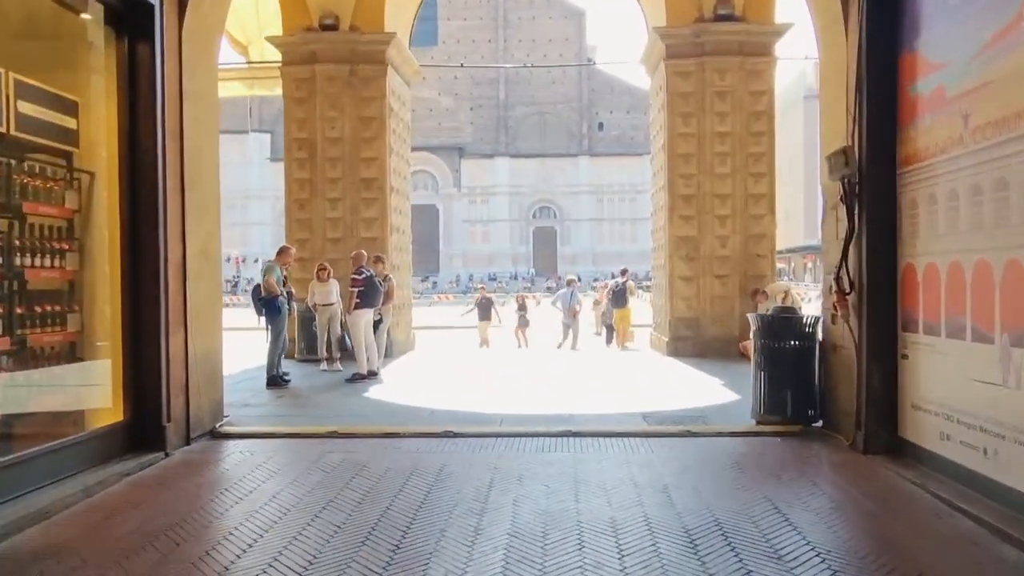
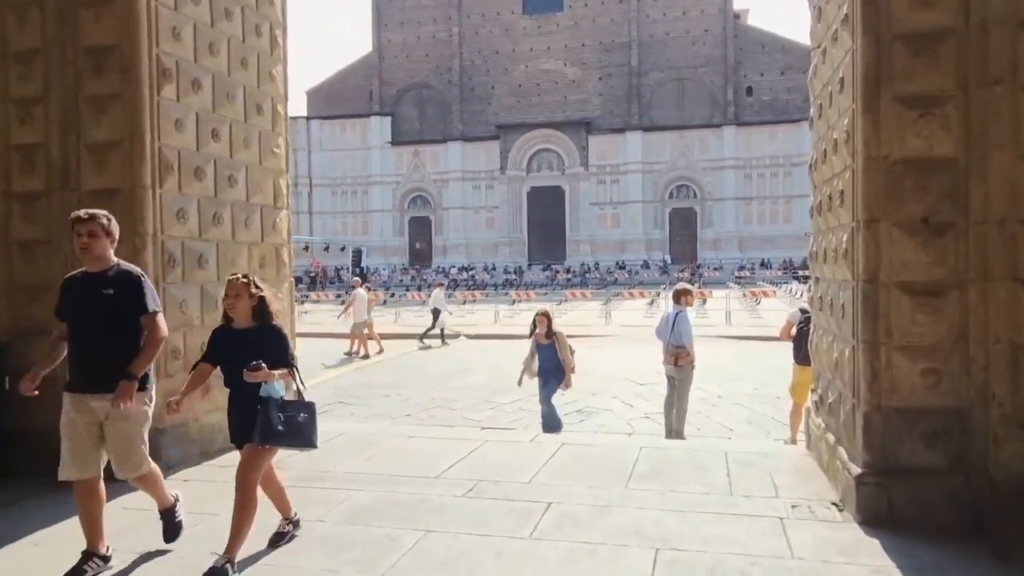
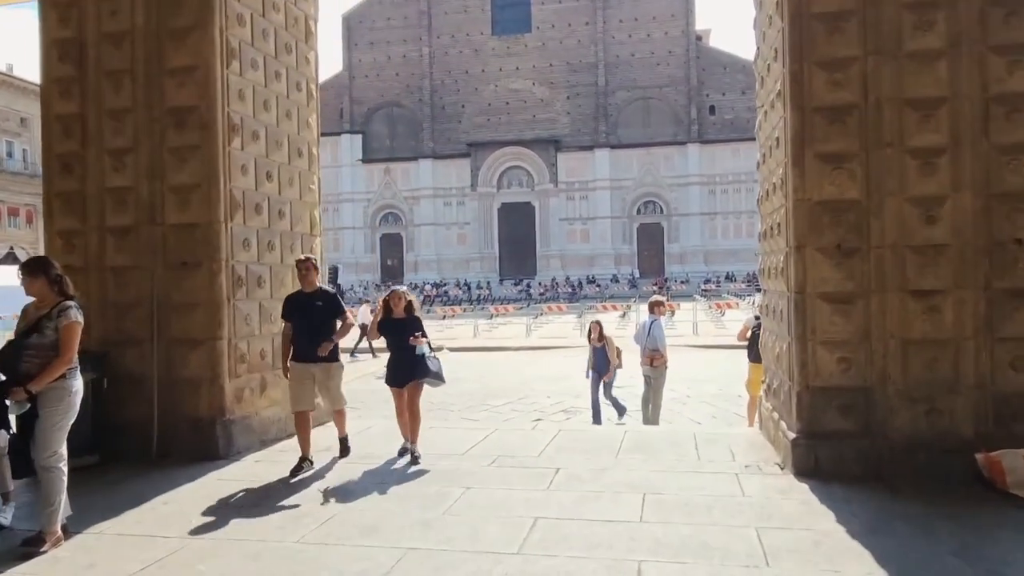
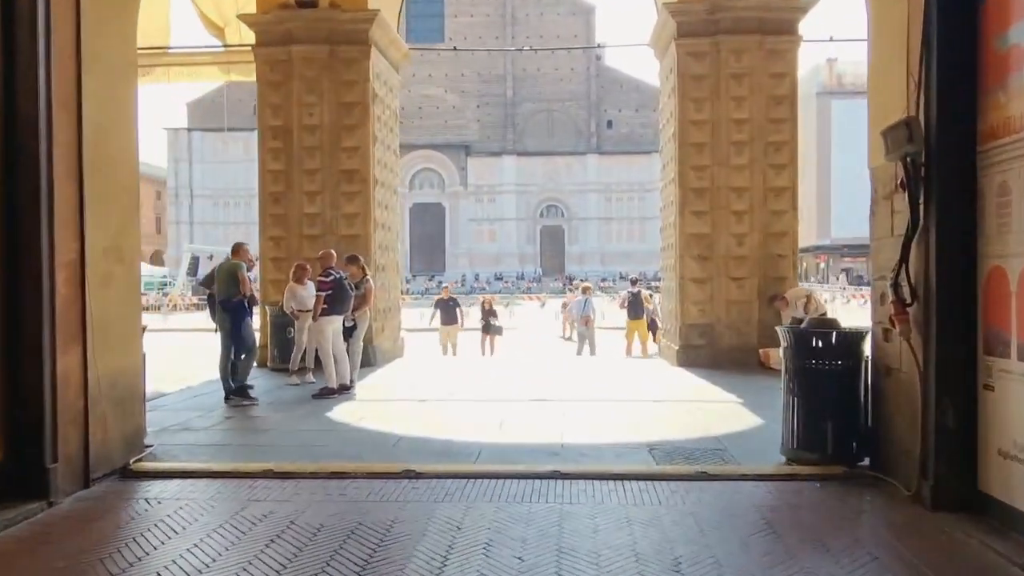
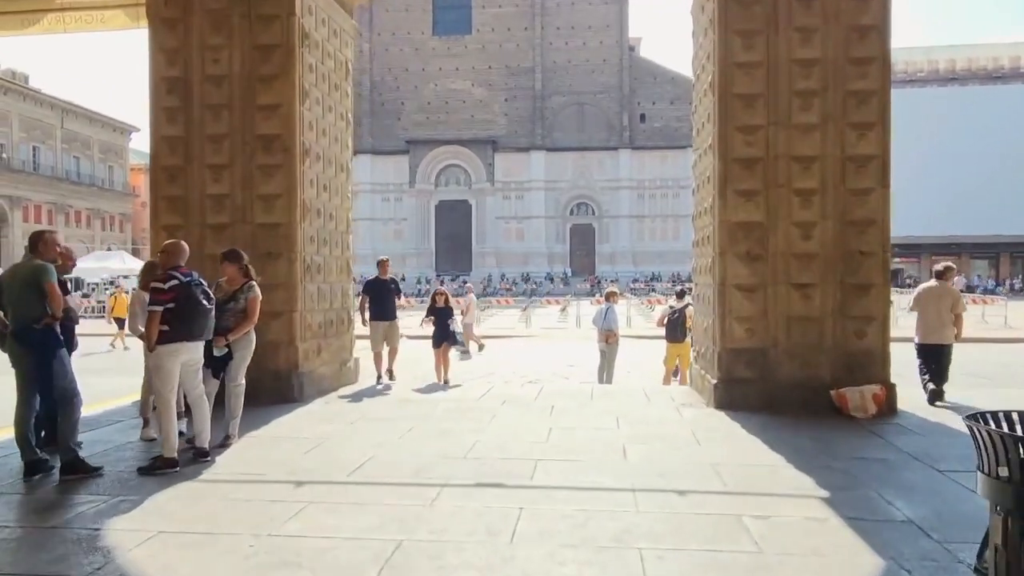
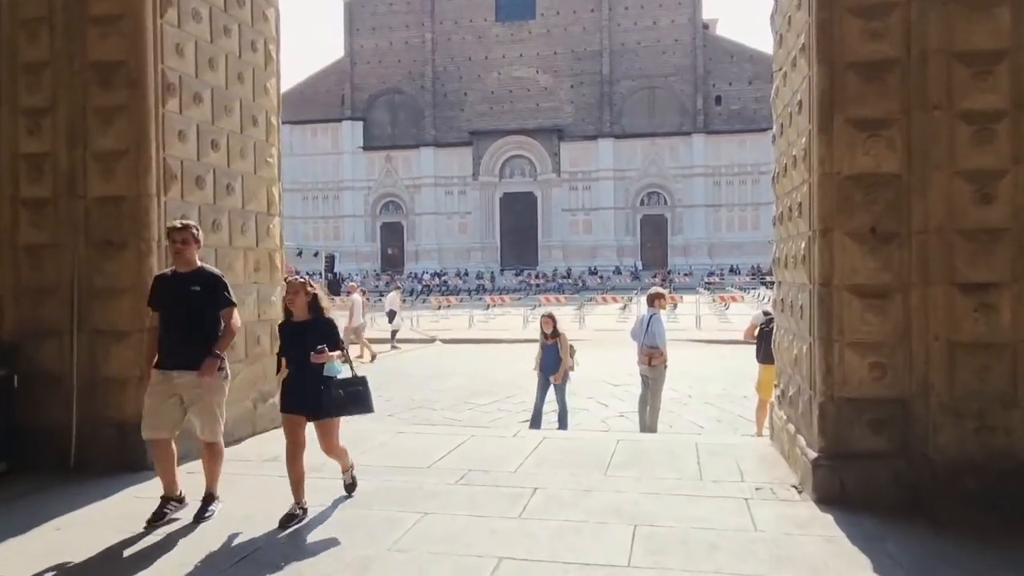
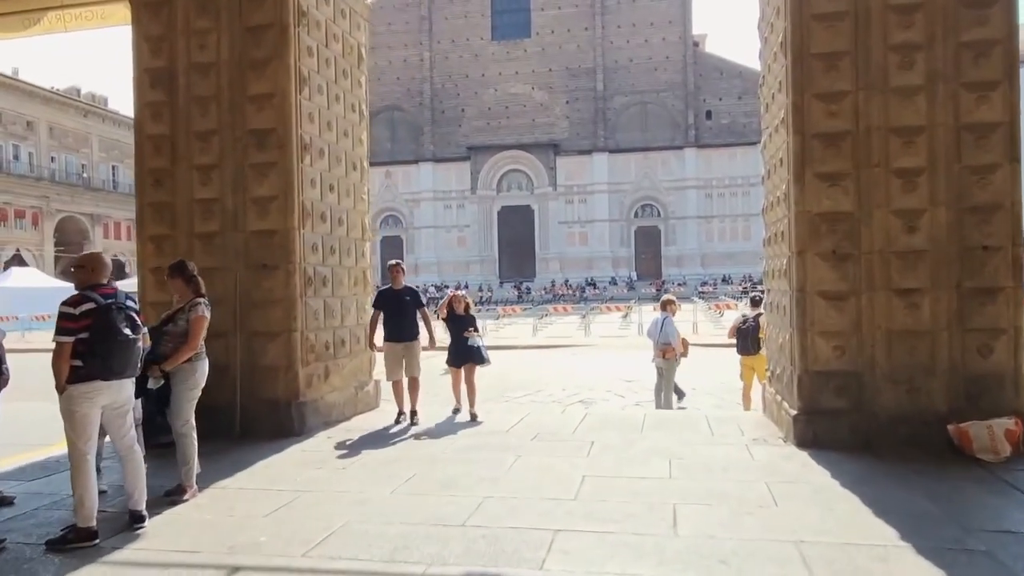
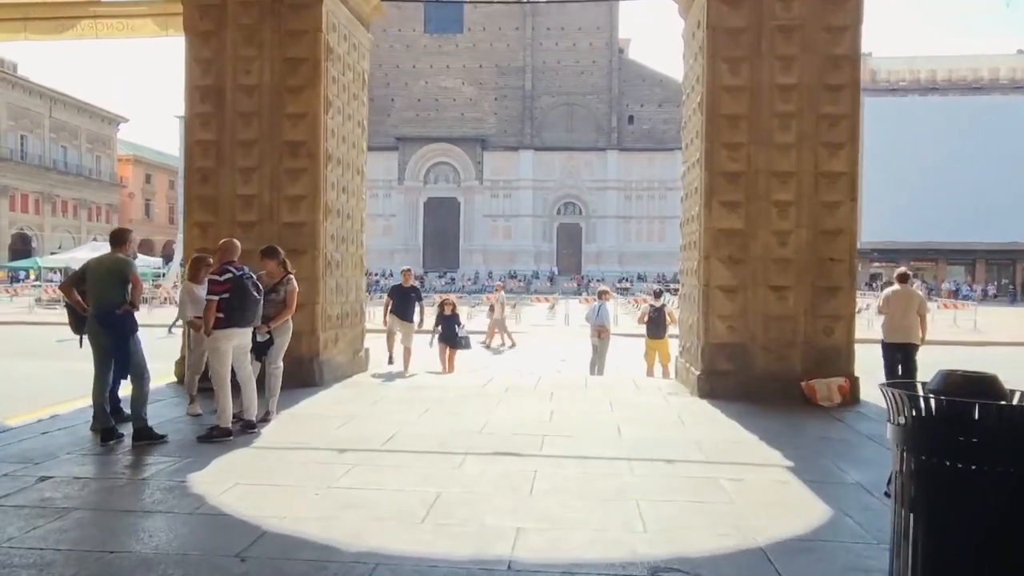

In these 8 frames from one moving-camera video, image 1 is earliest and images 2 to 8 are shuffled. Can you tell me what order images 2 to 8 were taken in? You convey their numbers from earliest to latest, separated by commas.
4, 8, 5, 7, 3, 6, 2
